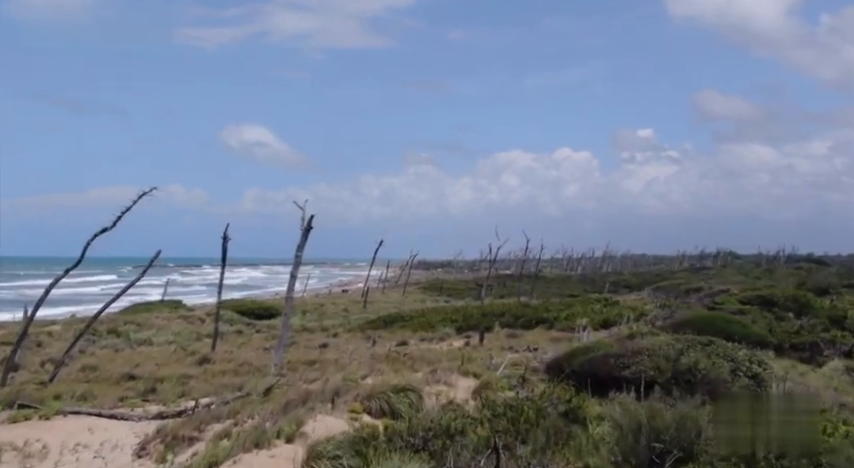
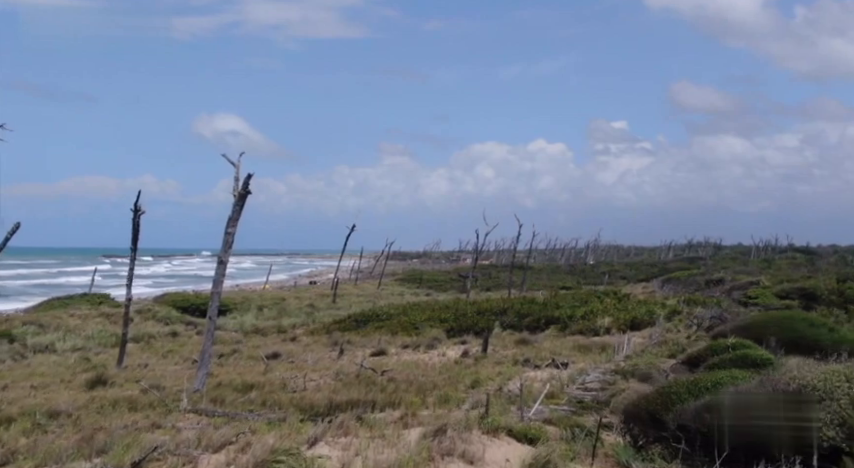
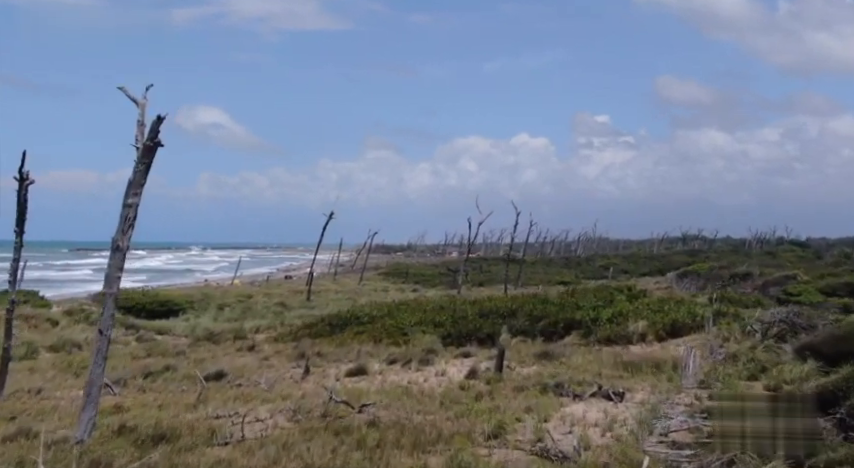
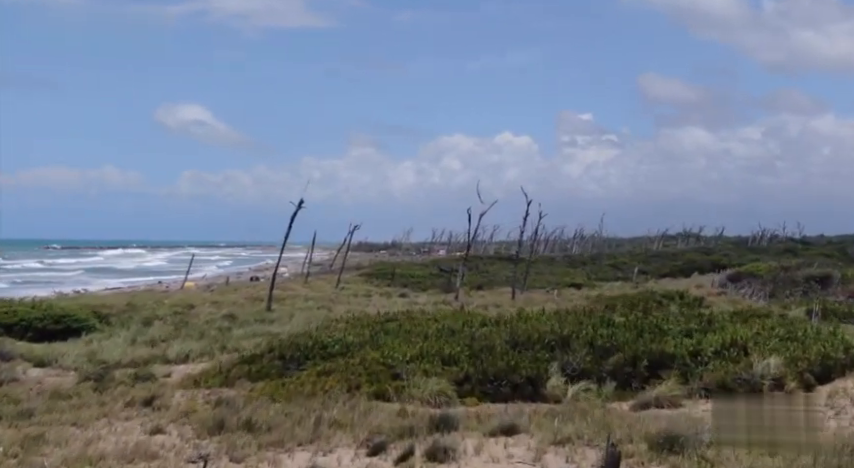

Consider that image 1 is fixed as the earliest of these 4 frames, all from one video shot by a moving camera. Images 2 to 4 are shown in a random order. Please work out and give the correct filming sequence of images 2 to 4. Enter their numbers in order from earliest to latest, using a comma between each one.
2, 3, 4
